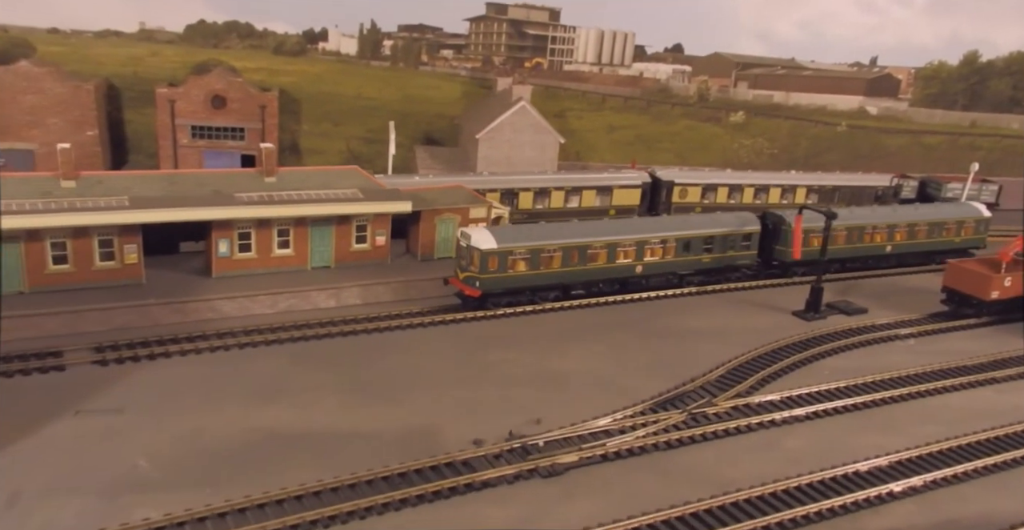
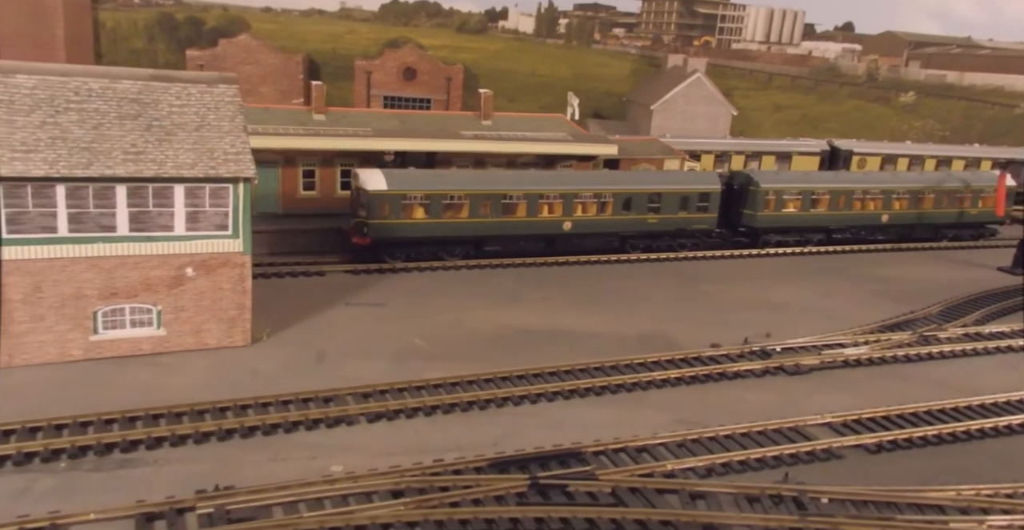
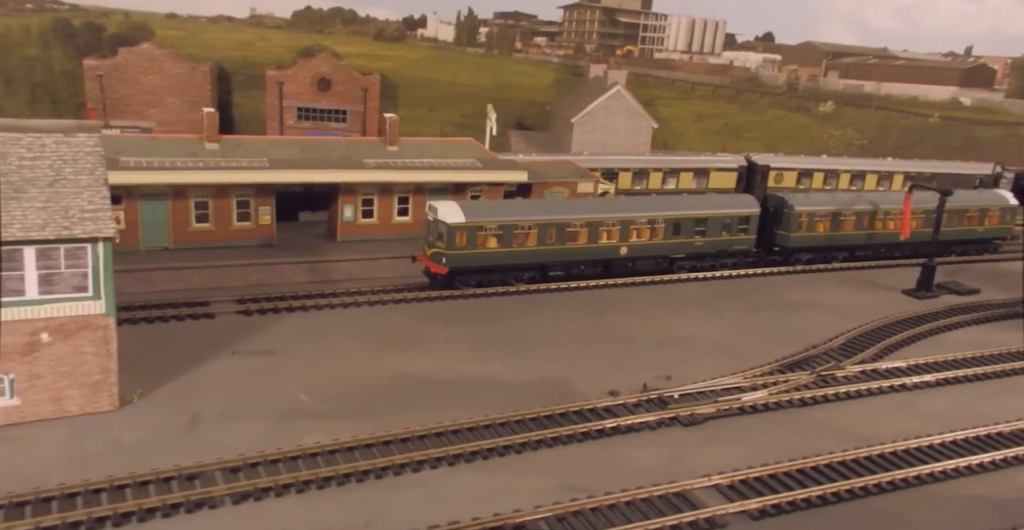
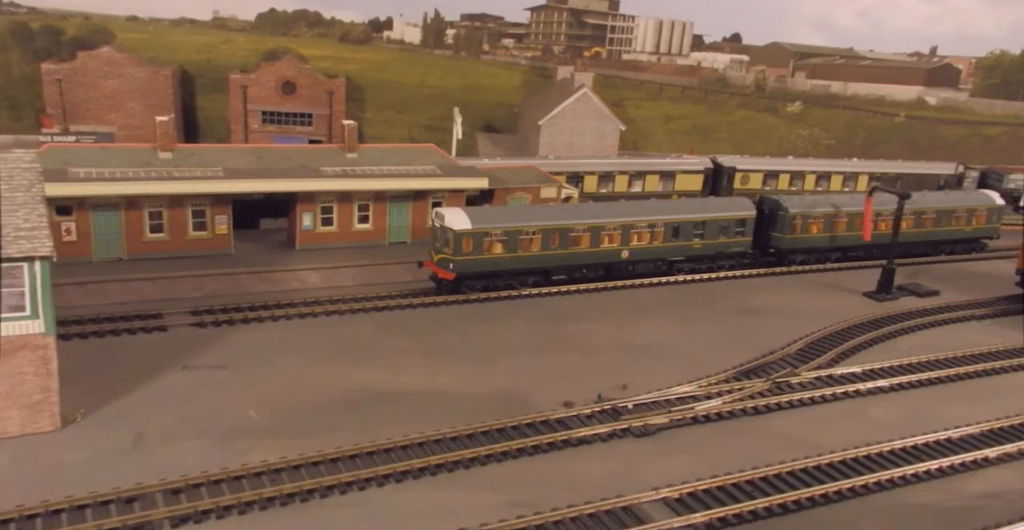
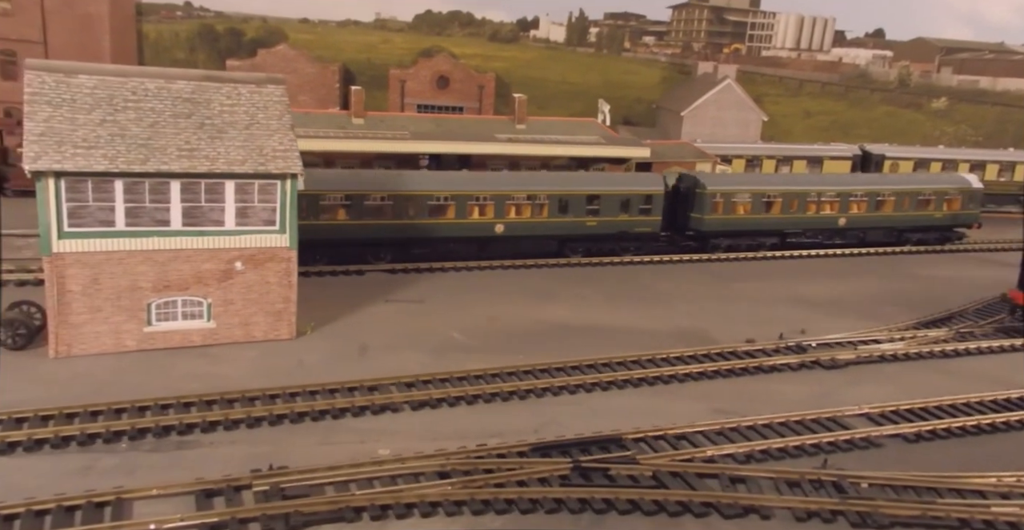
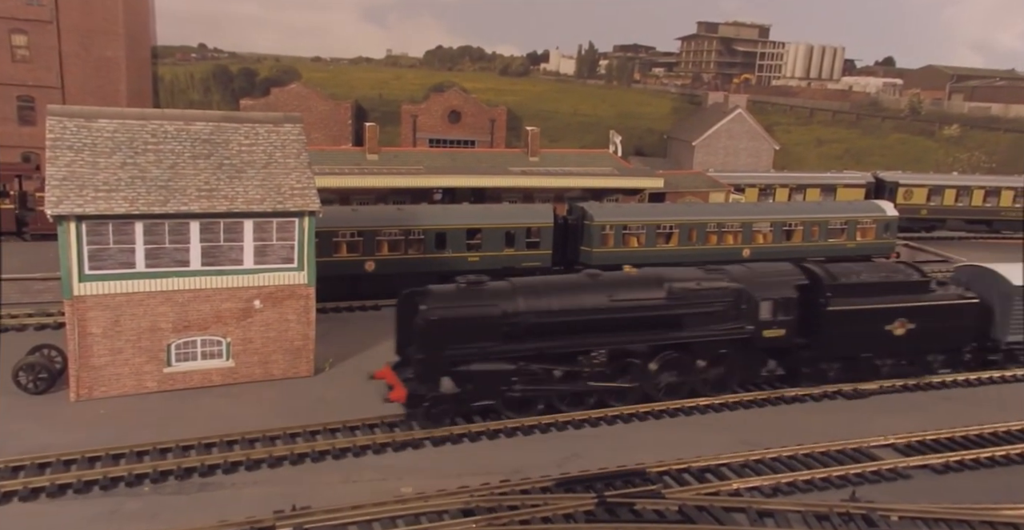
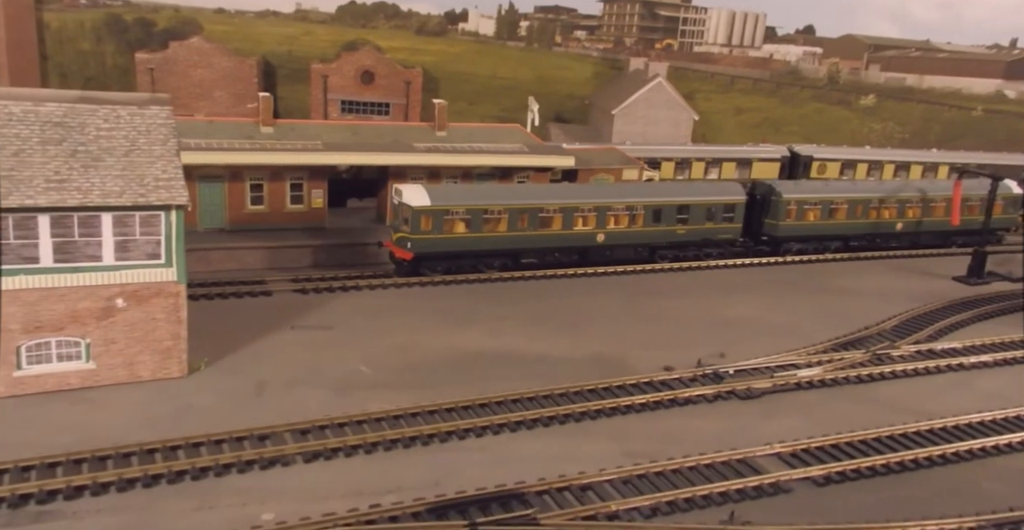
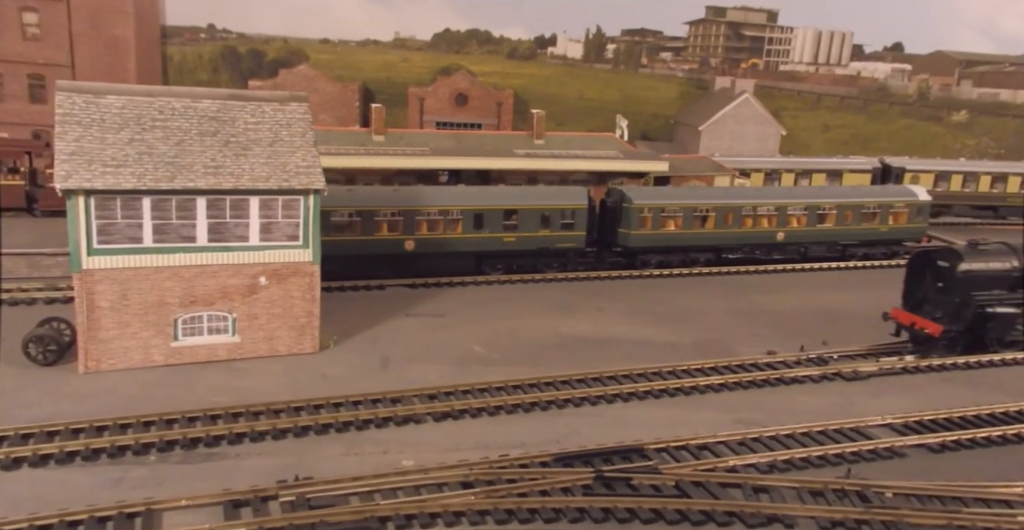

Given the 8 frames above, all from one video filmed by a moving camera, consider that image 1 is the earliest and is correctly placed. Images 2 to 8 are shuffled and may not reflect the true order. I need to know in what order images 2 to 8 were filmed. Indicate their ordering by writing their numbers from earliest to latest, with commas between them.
4, 3, 7, 2, 5, 8, 6
